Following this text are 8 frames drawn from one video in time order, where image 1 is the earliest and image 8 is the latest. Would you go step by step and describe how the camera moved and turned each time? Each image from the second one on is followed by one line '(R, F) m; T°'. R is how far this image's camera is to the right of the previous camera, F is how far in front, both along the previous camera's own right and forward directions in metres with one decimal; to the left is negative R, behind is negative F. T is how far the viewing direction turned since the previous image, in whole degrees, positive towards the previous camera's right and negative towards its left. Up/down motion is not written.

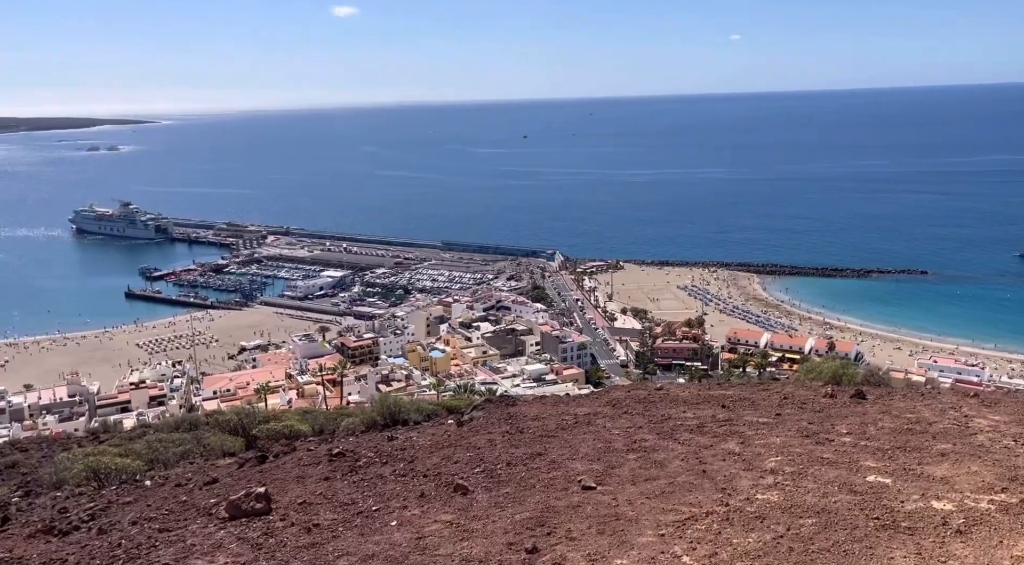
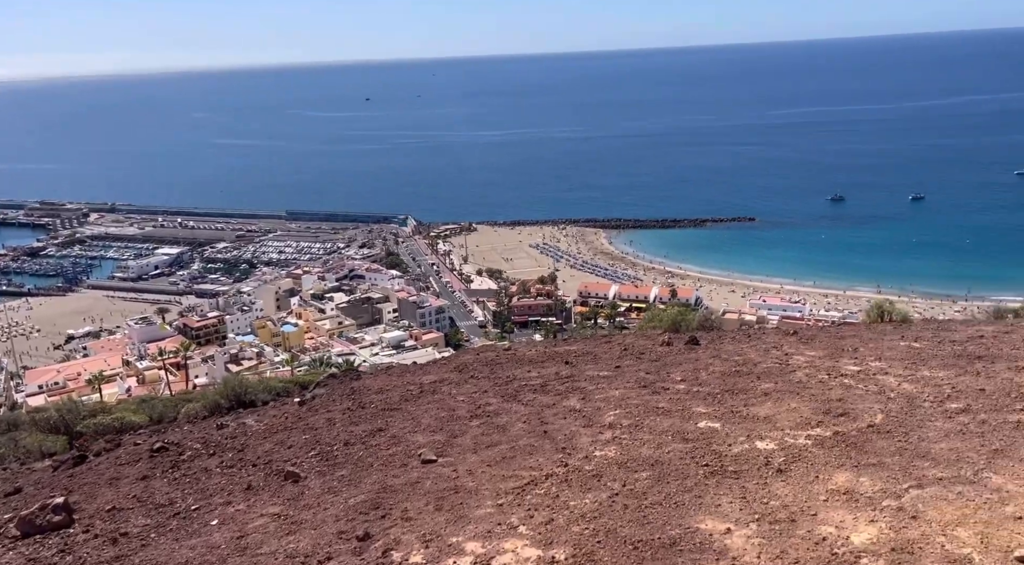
(+0.1, +0.1) m; +9°
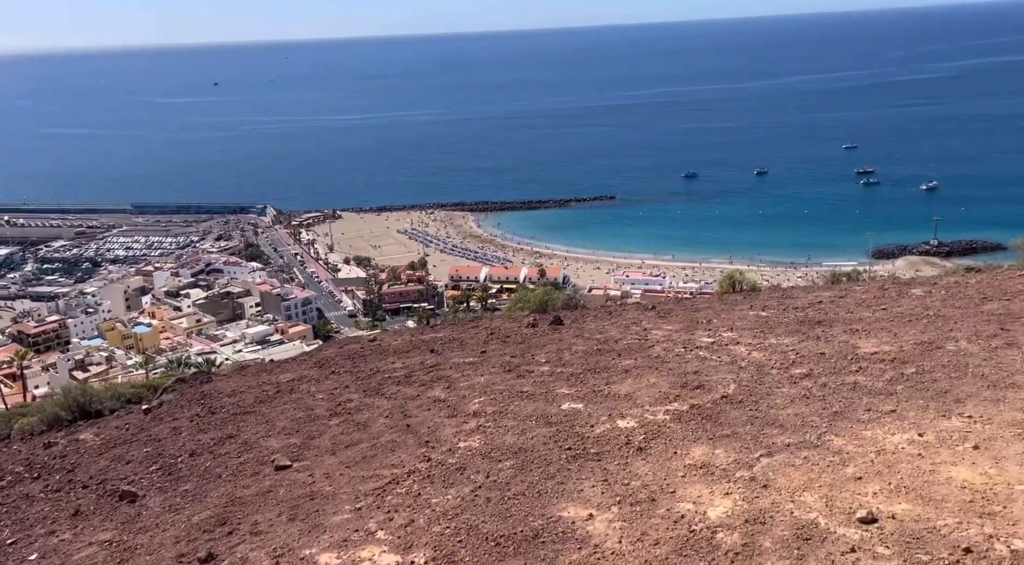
(+0.1, +0.1) m; +9°
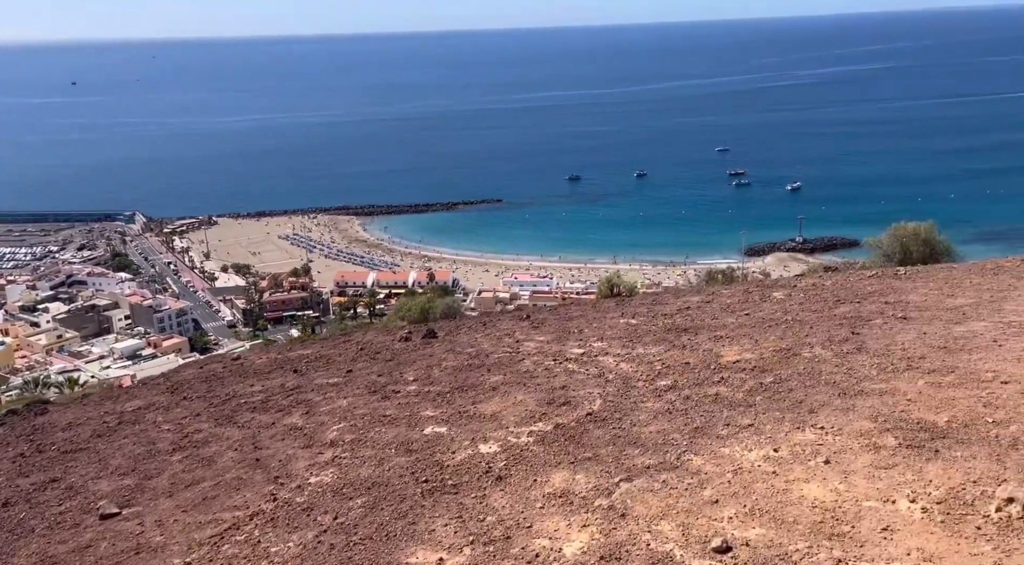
(+0.2, +0.2) m; +7°
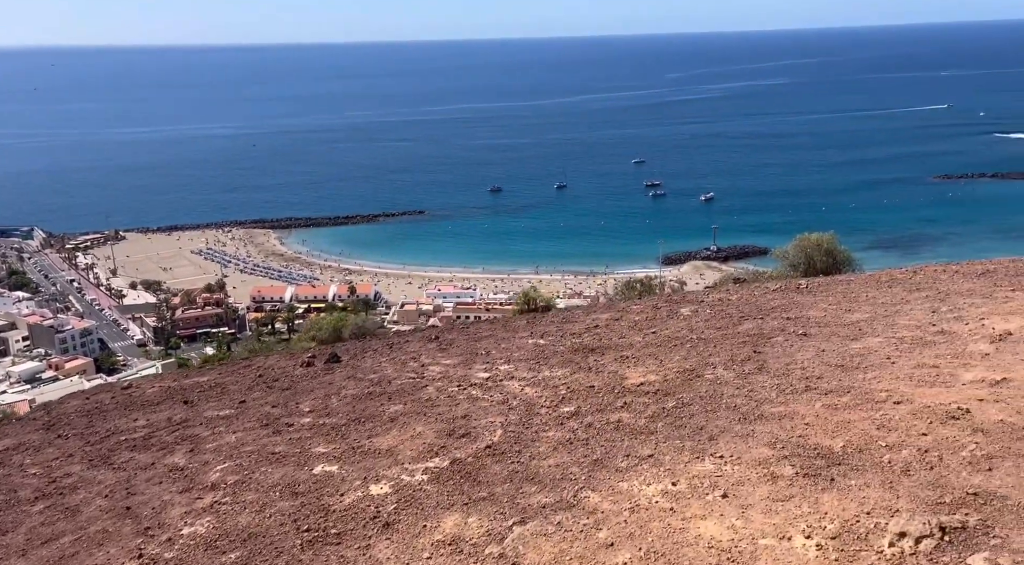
(+0.2, +0.2) m; +5°
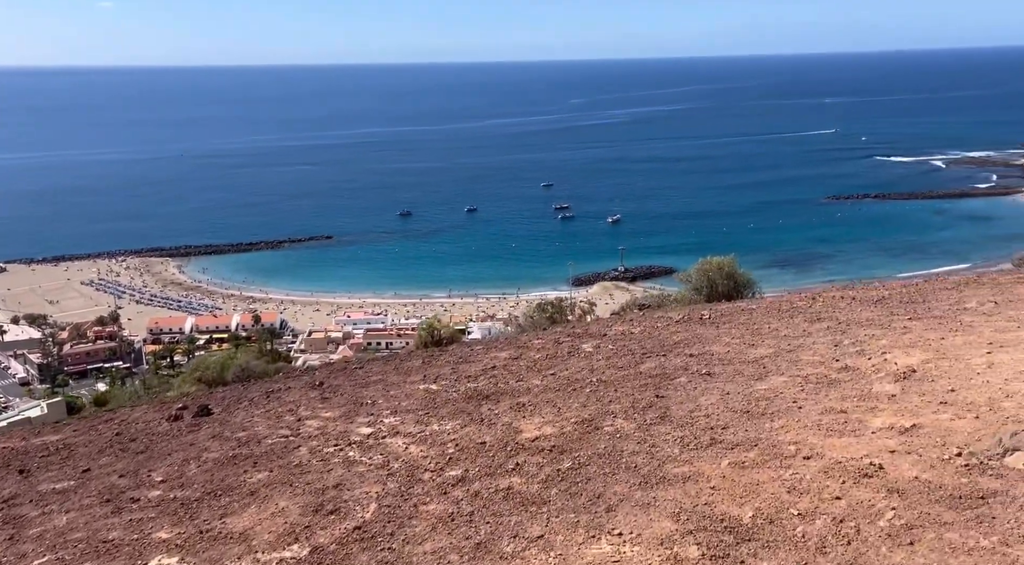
(+0.2, +0.6) m; +6°
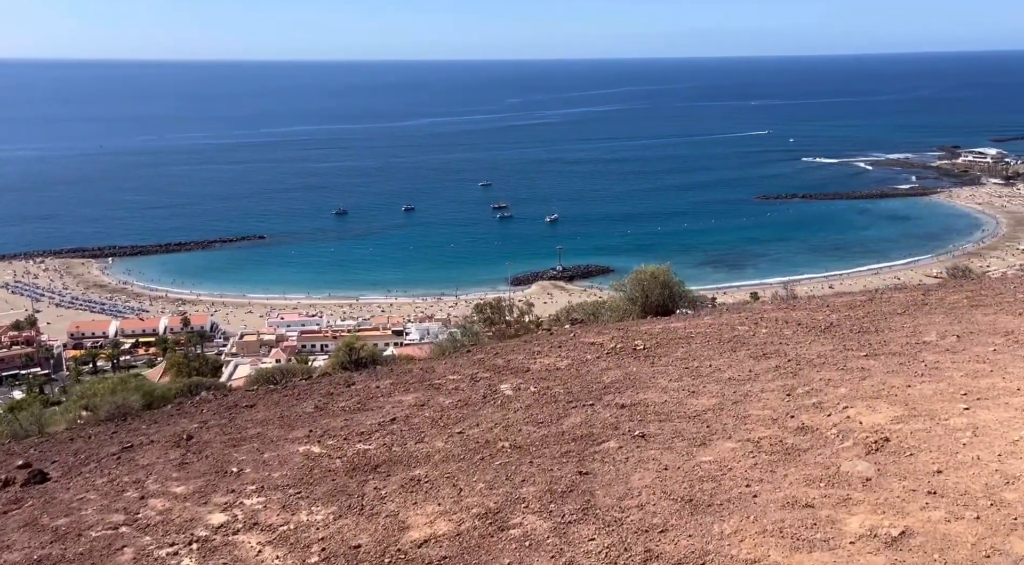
(+0.3, +1.2) m; +4°
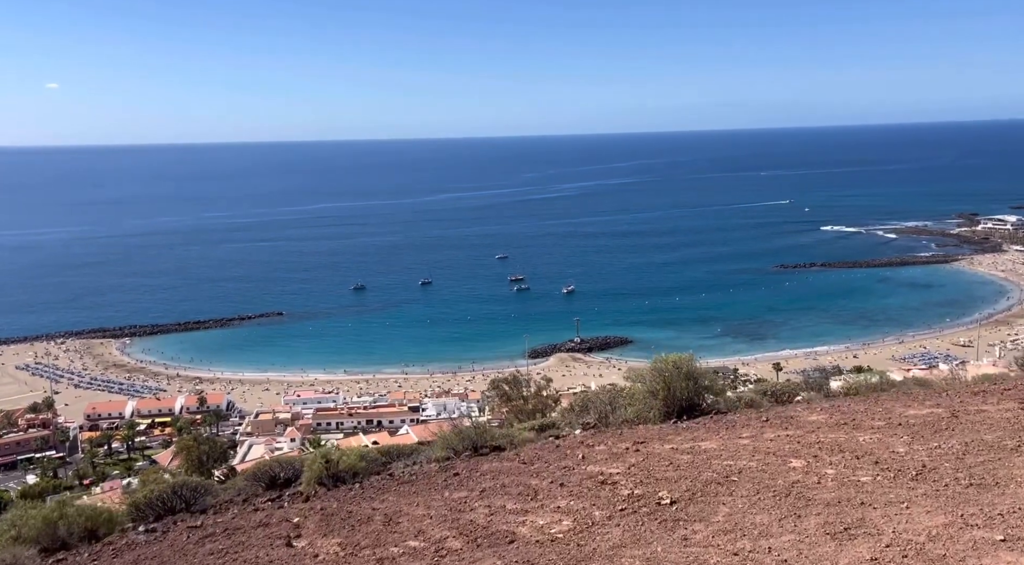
(+0.3, +2.3) m; -1°
